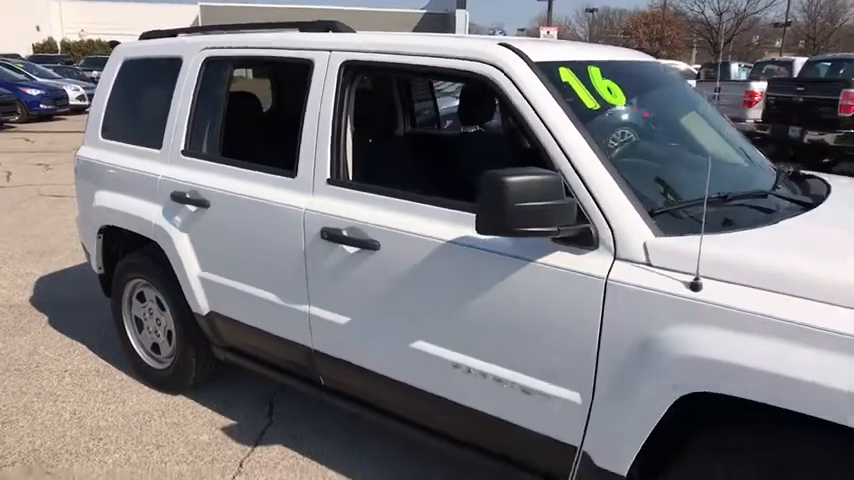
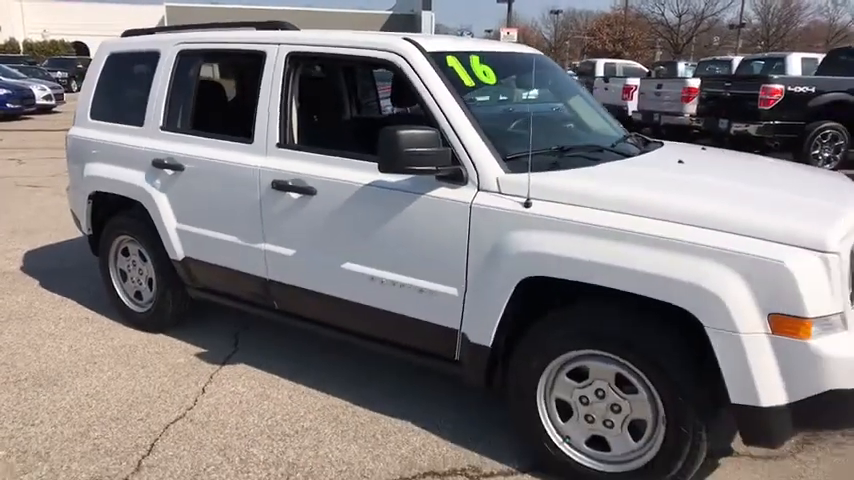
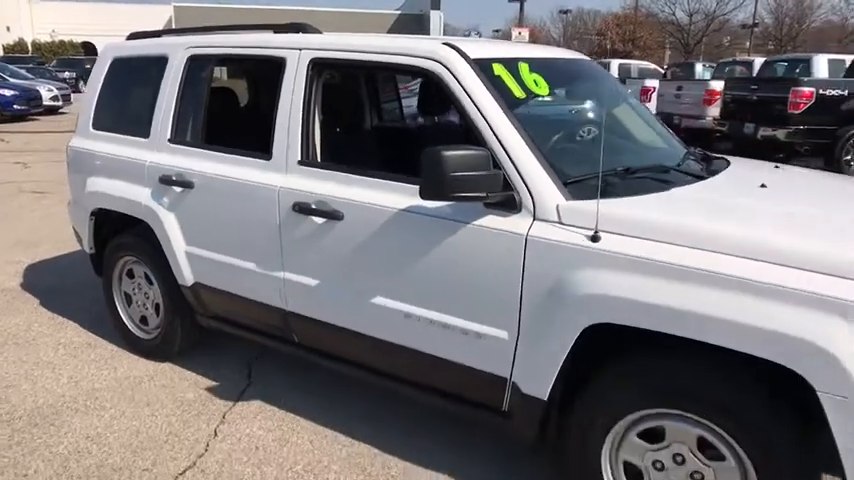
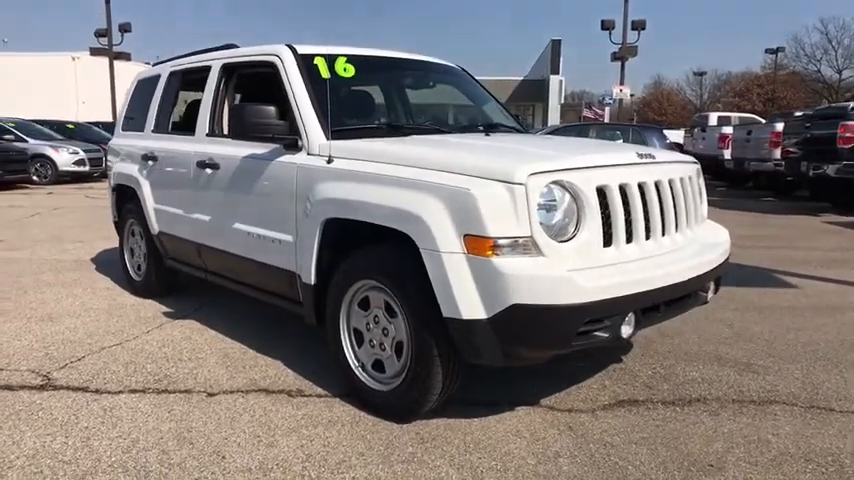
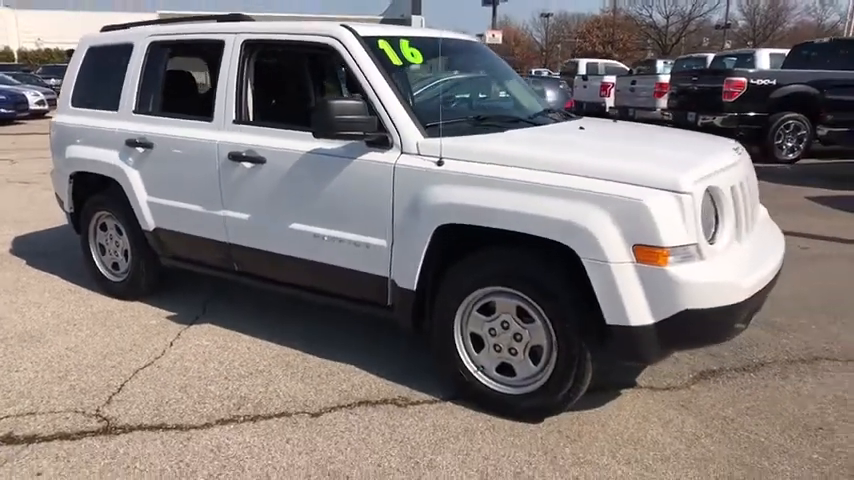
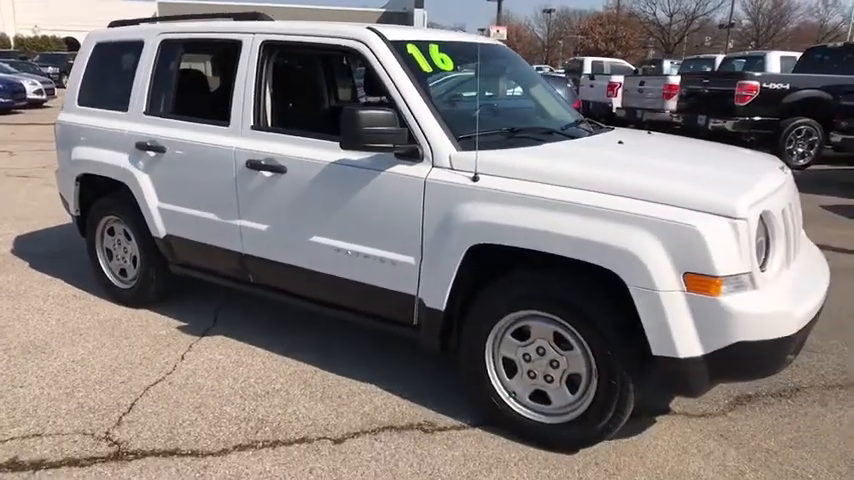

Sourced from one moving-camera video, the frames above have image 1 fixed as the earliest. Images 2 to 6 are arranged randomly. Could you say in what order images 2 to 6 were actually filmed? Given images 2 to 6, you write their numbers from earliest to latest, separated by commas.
3, 2, 6, 5, 4
